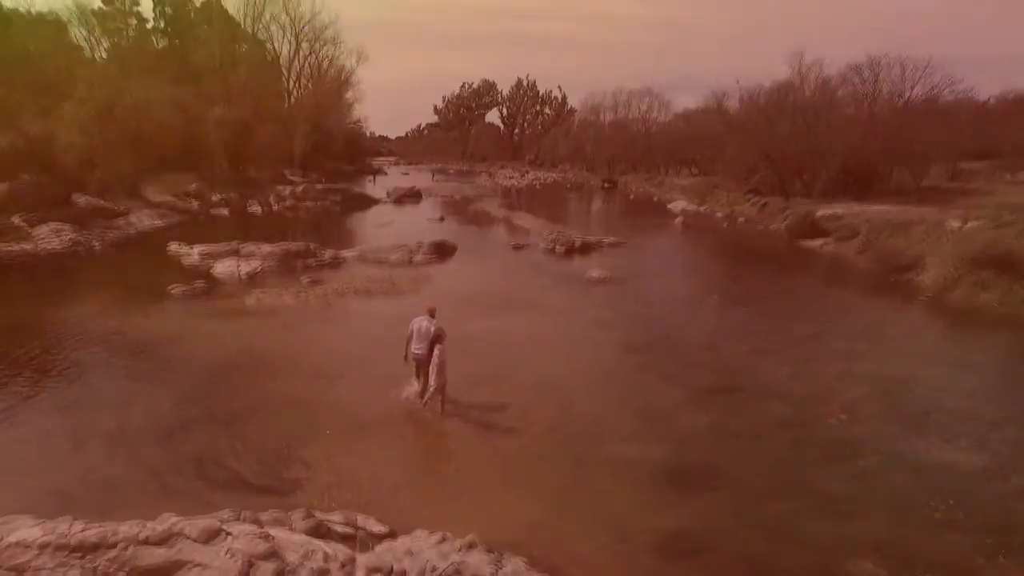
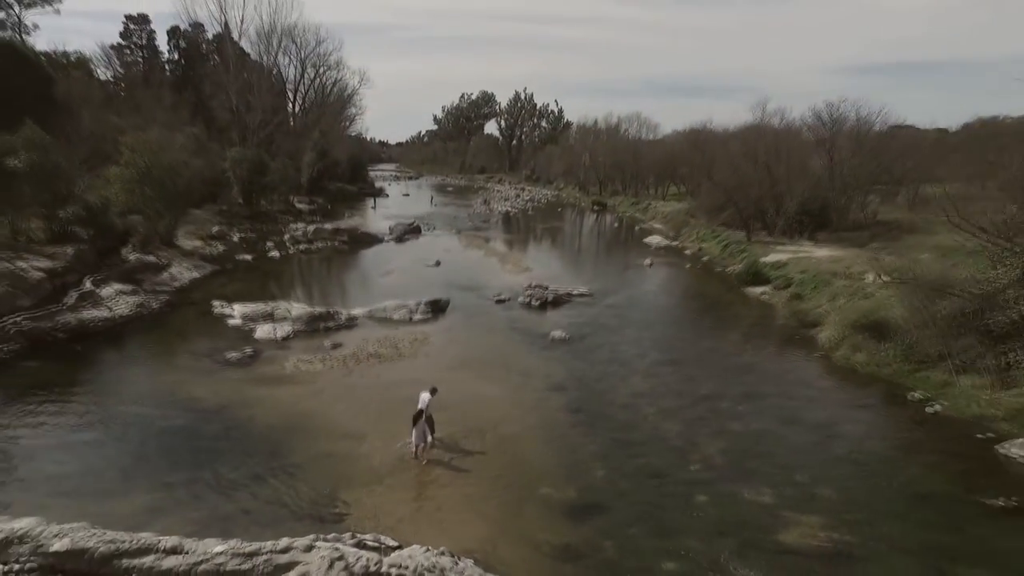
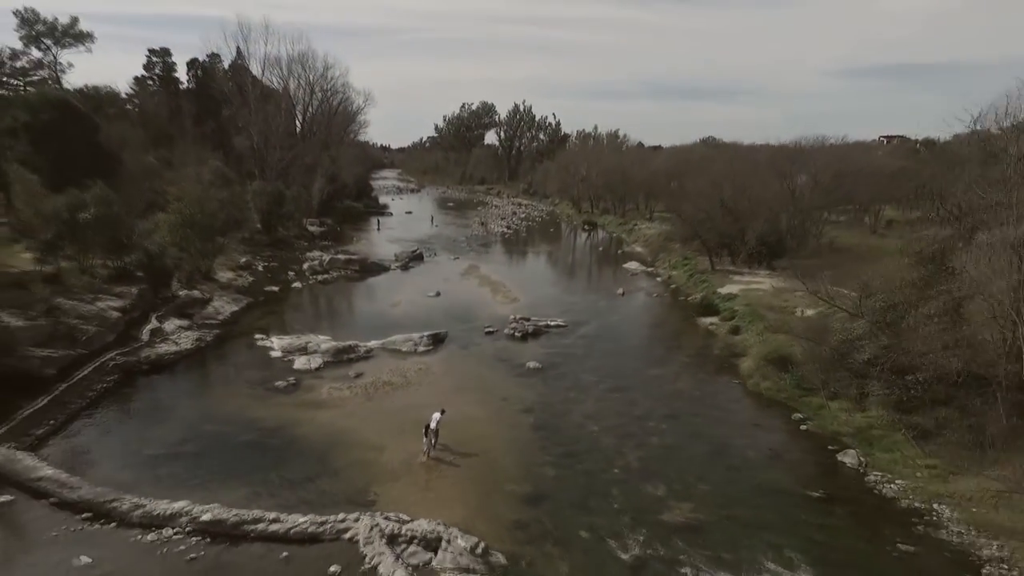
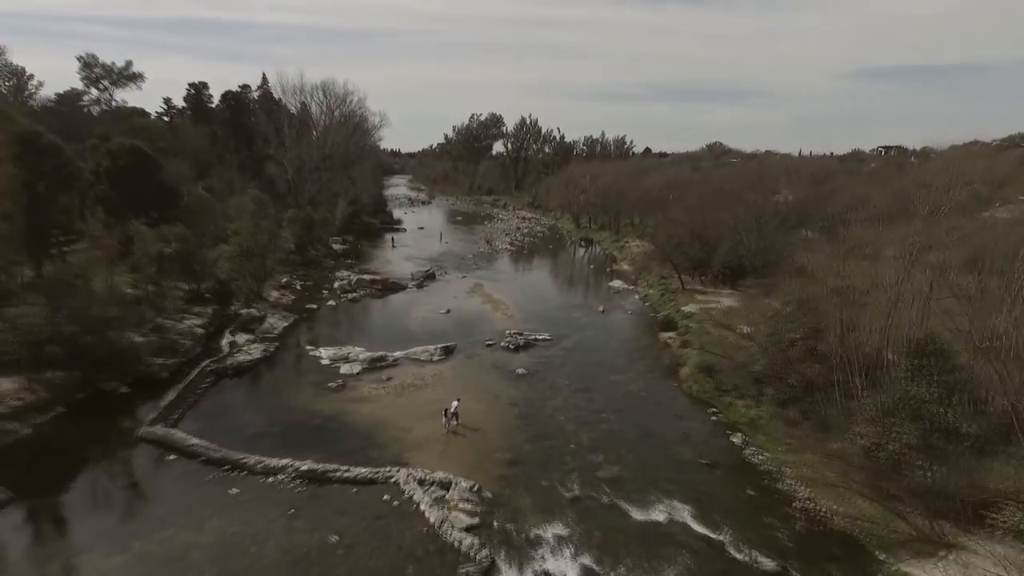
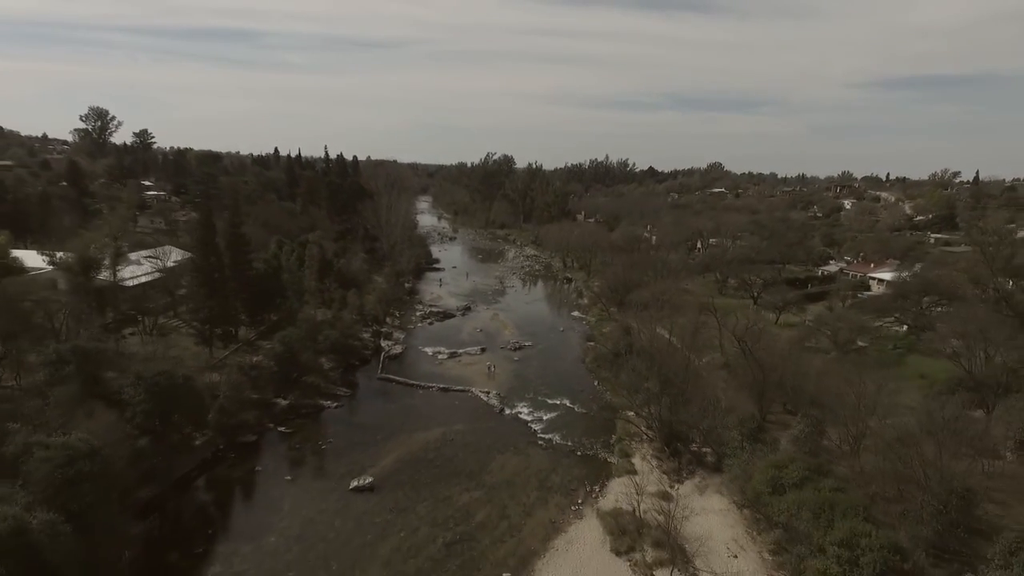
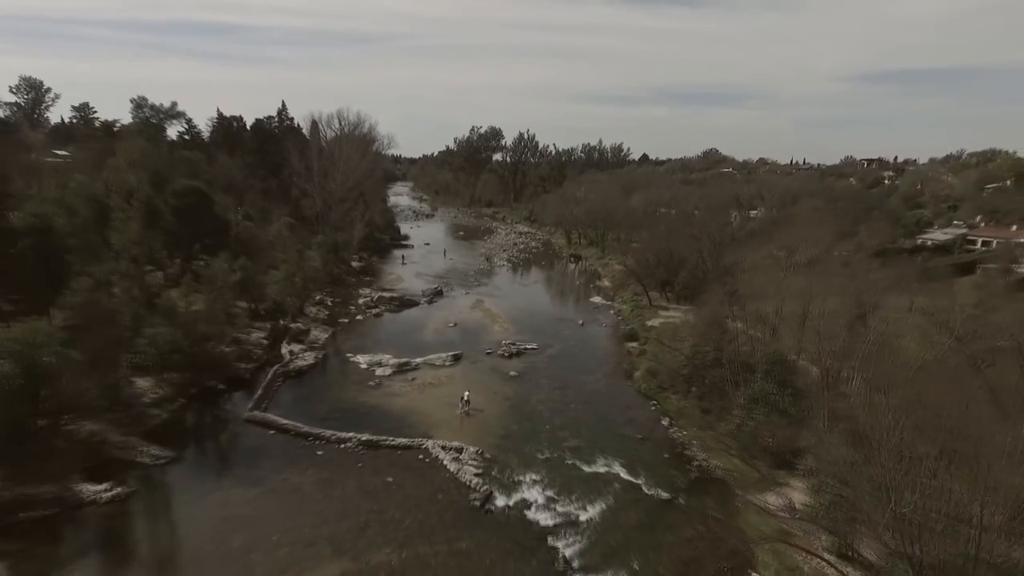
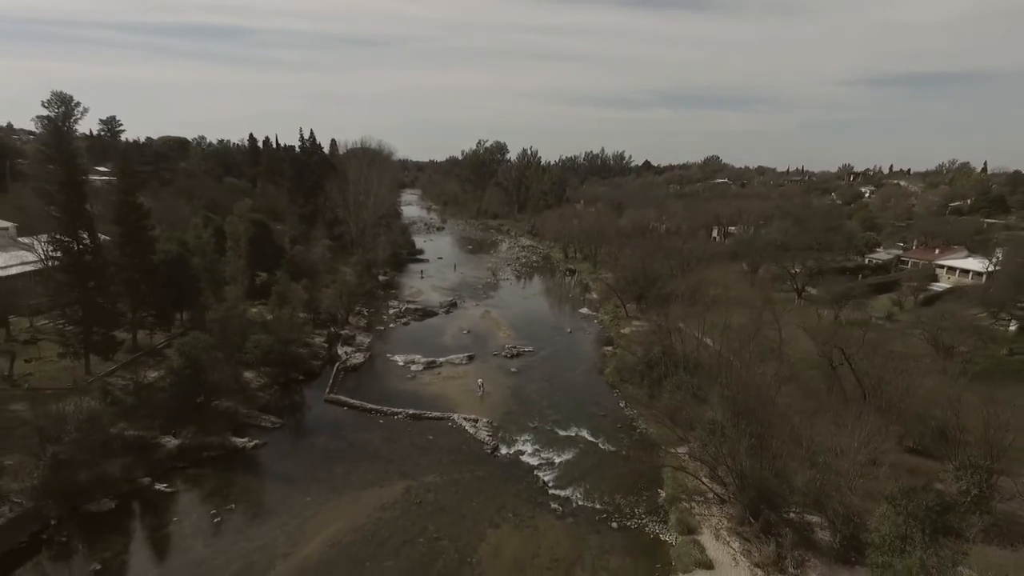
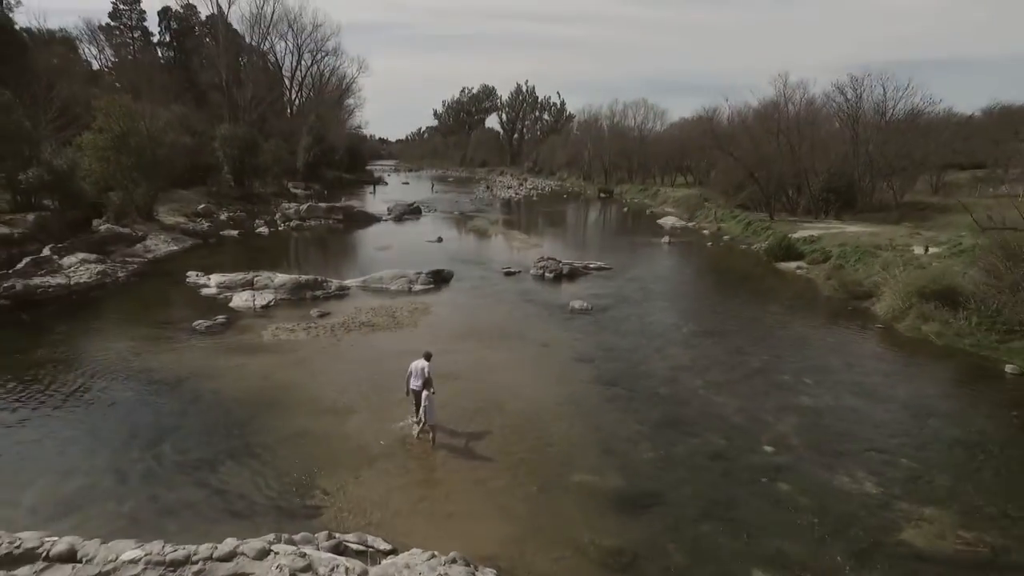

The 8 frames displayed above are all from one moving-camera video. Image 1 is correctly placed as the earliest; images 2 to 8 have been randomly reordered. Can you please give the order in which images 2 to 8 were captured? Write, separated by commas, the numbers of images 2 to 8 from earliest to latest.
8, 2, 3, 4, 6, 7, 5
